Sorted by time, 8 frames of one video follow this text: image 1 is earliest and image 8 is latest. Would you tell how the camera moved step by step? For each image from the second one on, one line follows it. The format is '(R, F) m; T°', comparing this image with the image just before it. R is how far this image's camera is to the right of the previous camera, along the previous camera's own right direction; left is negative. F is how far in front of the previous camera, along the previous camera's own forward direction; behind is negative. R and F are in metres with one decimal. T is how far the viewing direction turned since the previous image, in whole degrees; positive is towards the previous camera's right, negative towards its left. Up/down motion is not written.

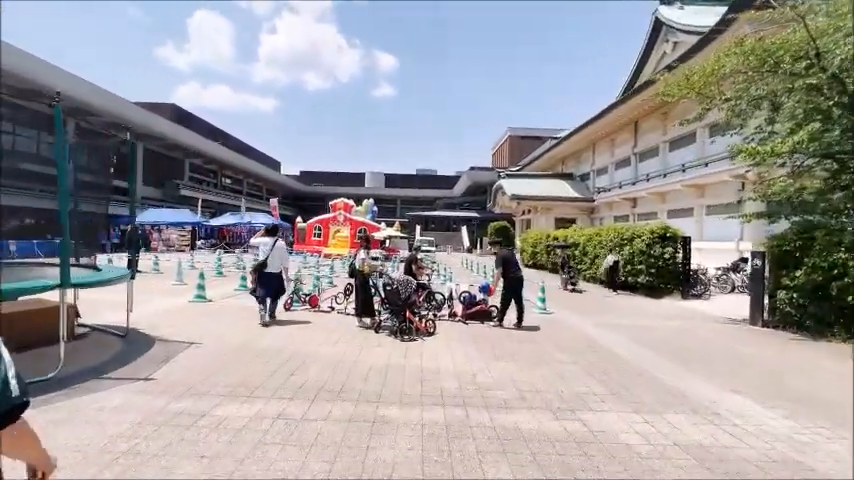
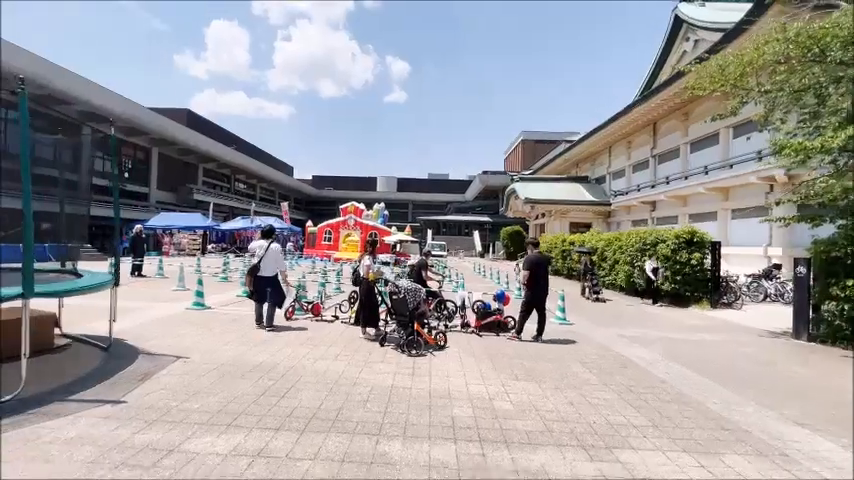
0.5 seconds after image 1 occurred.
(0.0, +0.6) m; -2°
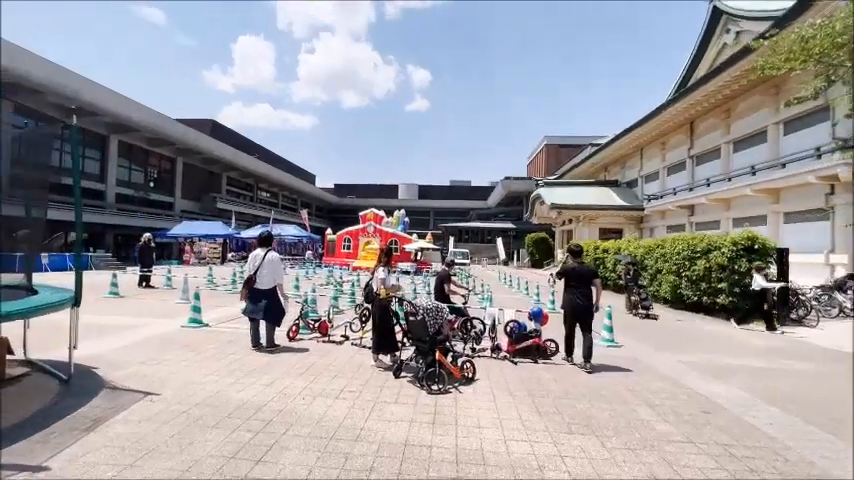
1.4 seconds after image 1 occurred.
(0.0, +1.2) m; -3°
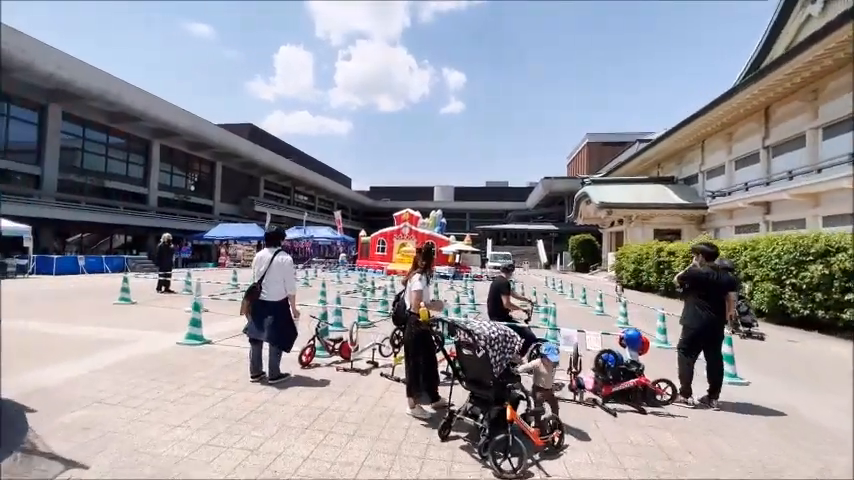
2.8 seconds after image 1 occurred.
(-0.2, +1.8) m; -5°
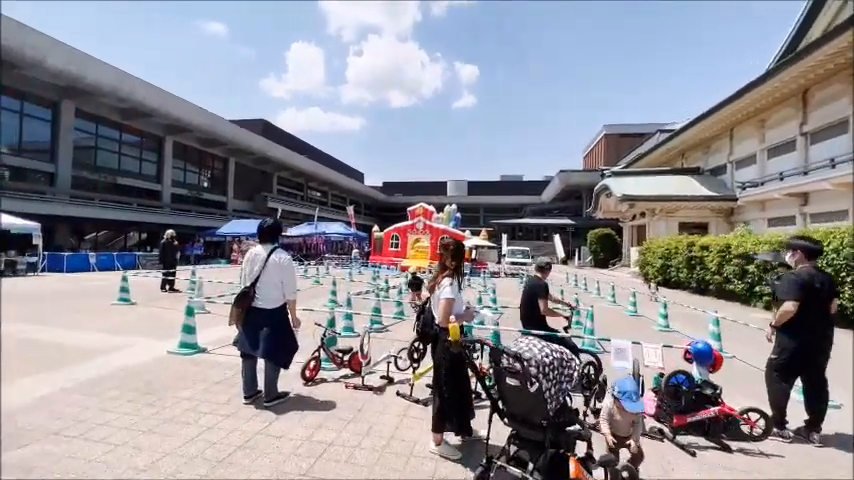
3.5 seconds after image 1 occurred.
(-0.1, +0.9) m; -2°
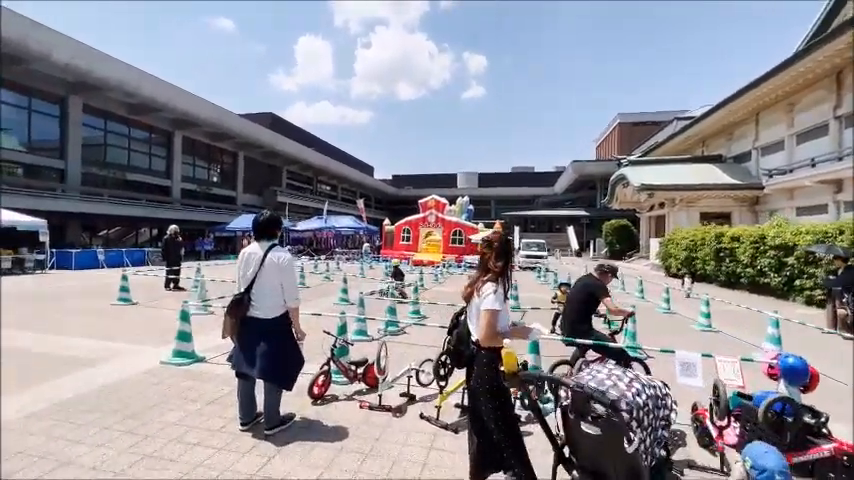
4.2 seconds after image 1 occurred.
(-0.2, +0.7) m; -1°
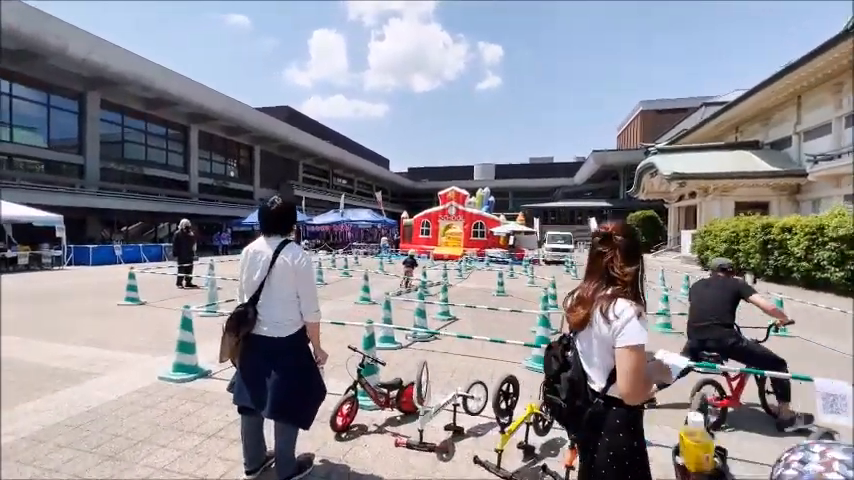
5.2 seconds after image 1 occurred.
(-0.3, +0.9) m; -2°
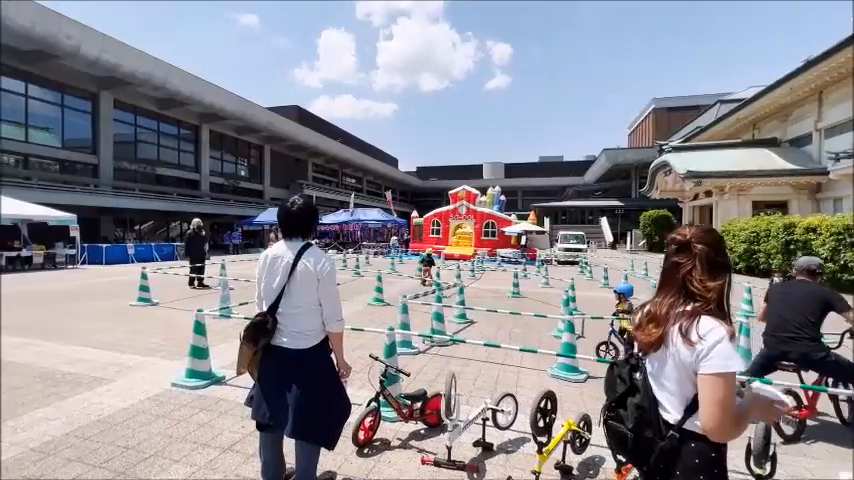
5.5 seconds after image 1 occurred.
(-0.2, +0.2) m; -1°
